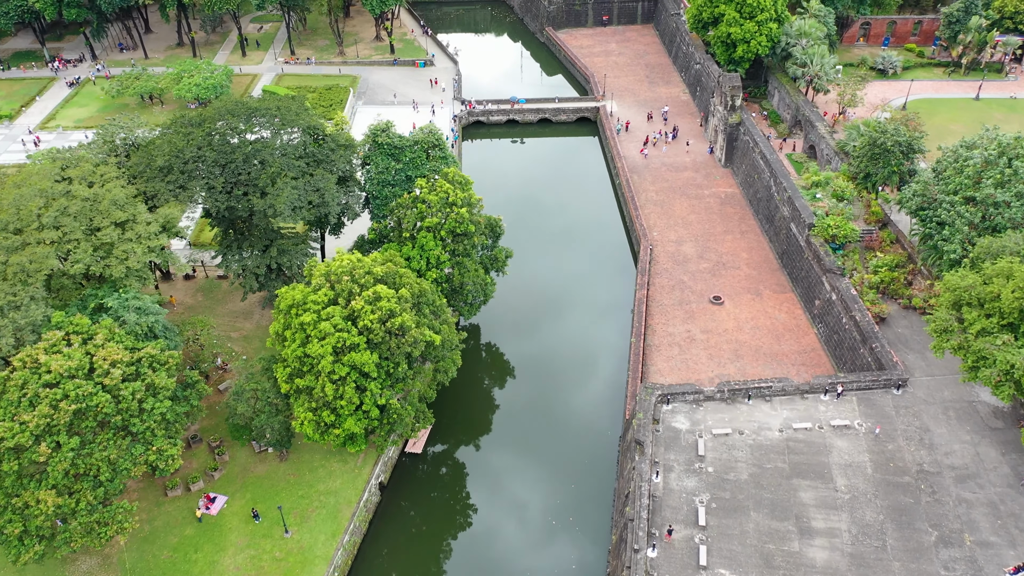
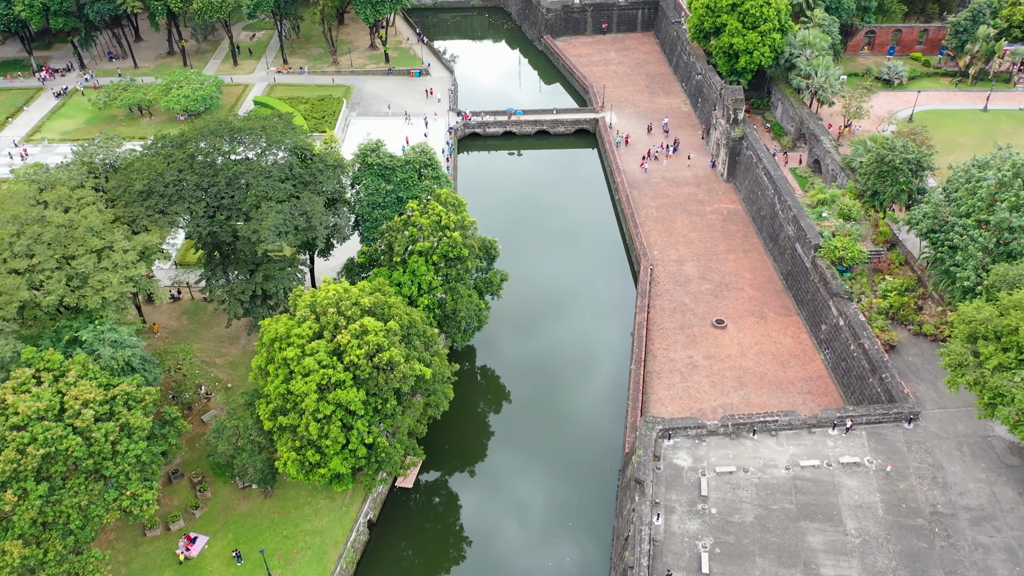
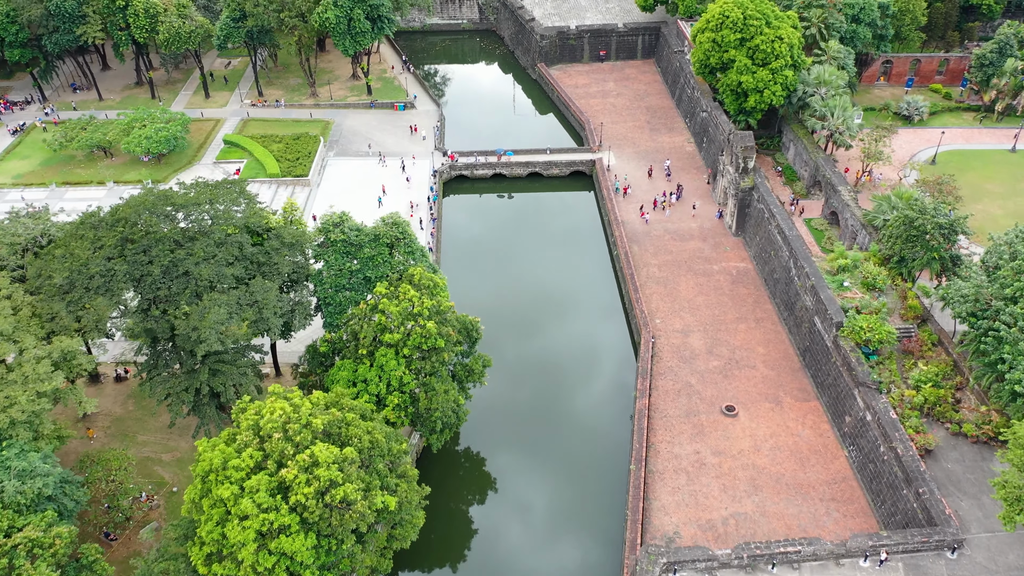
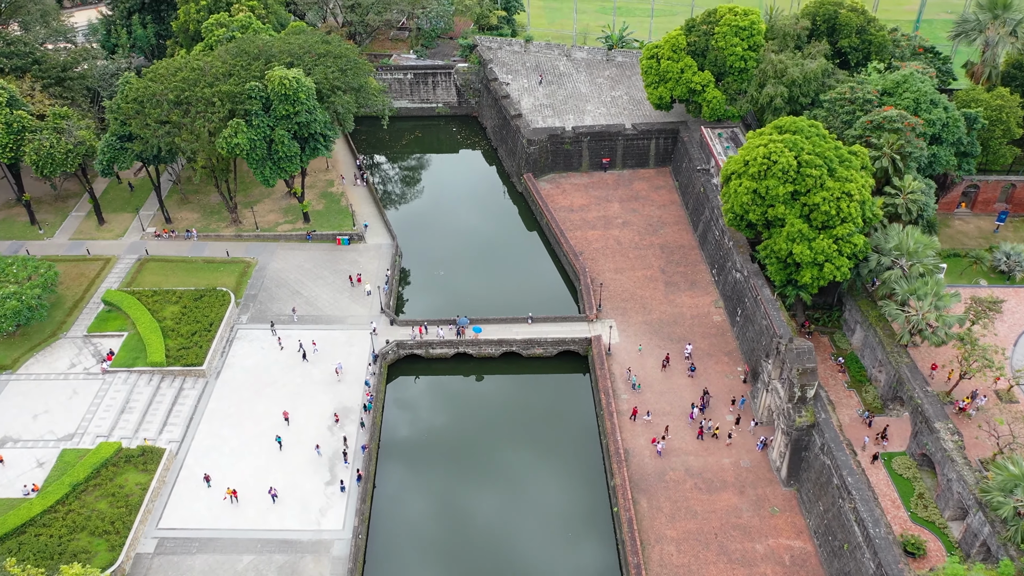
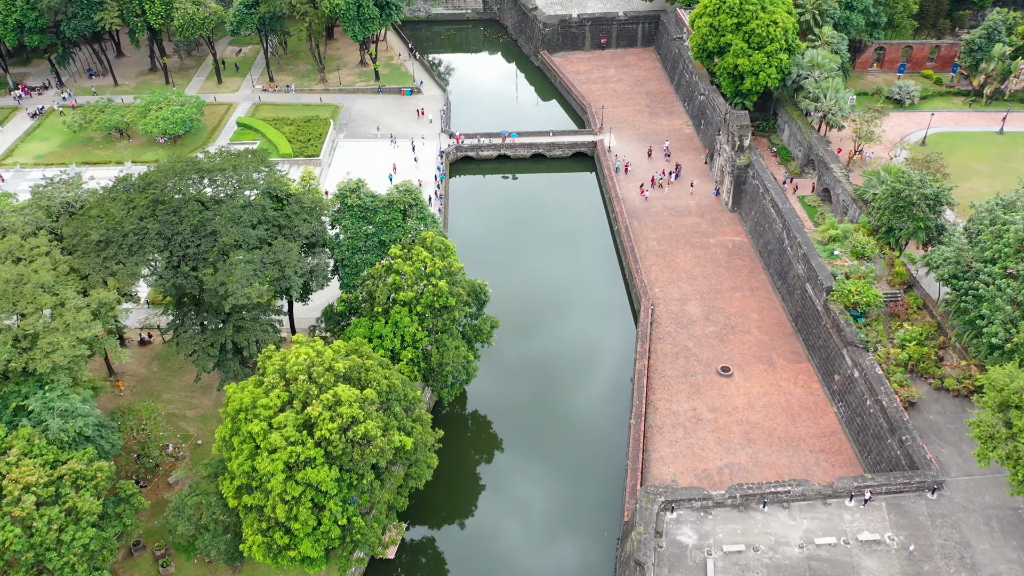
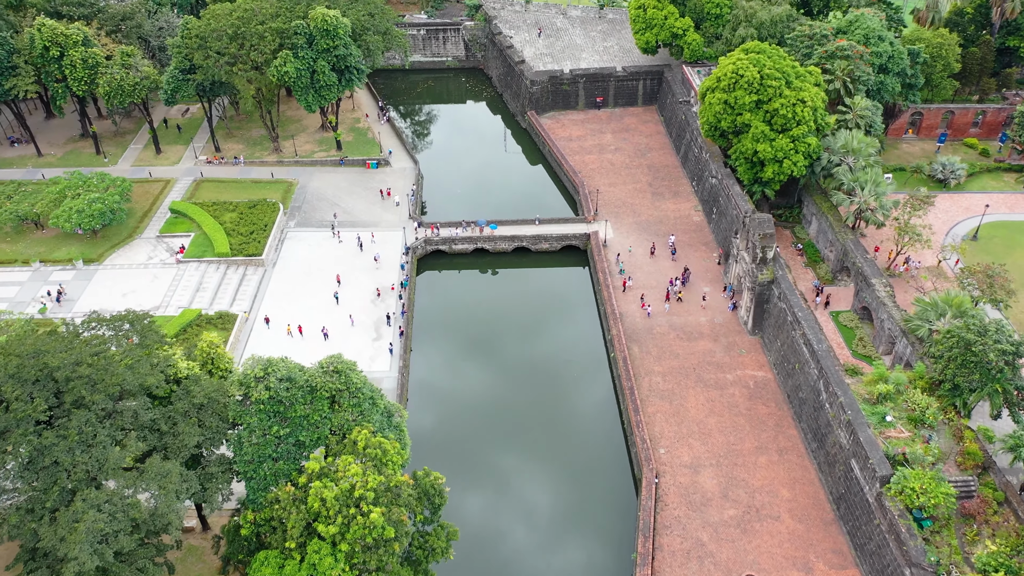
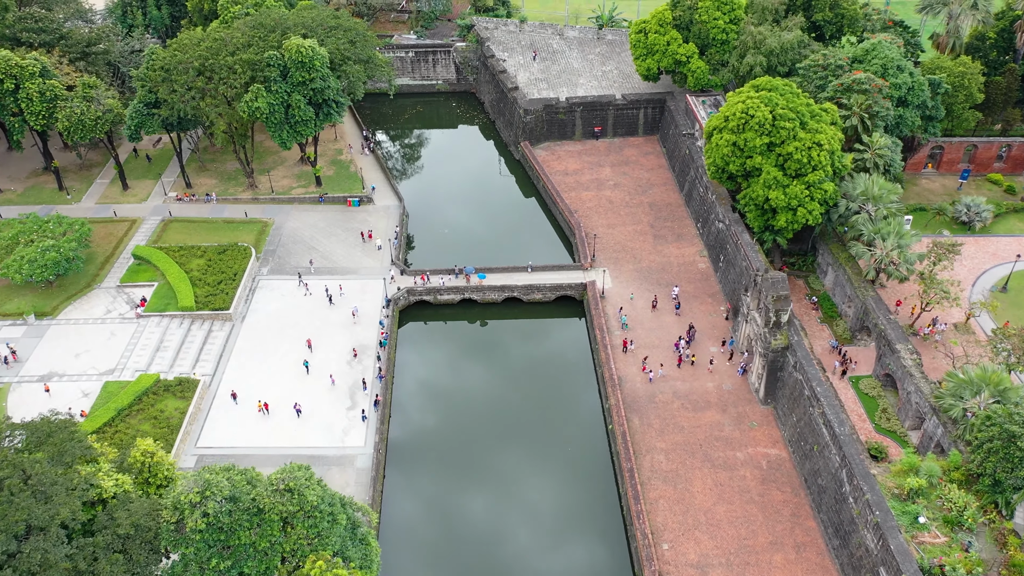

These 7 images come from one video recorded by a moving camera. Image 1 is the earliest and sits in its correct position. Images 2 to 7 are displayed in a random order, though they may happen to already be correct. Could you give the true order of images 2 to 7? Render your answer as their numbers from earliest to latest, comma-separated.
2, 5, 3, 6, 7, 4
